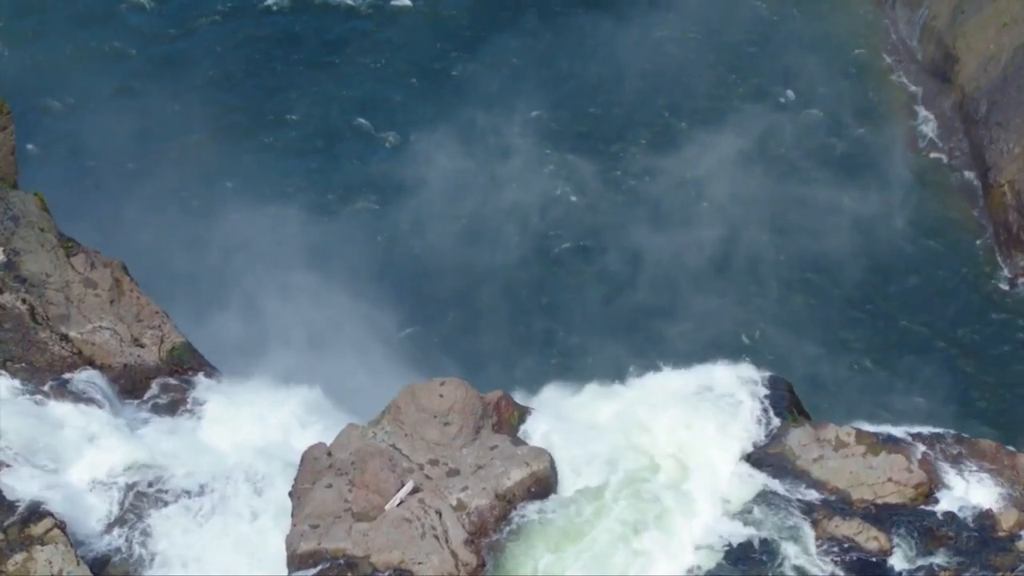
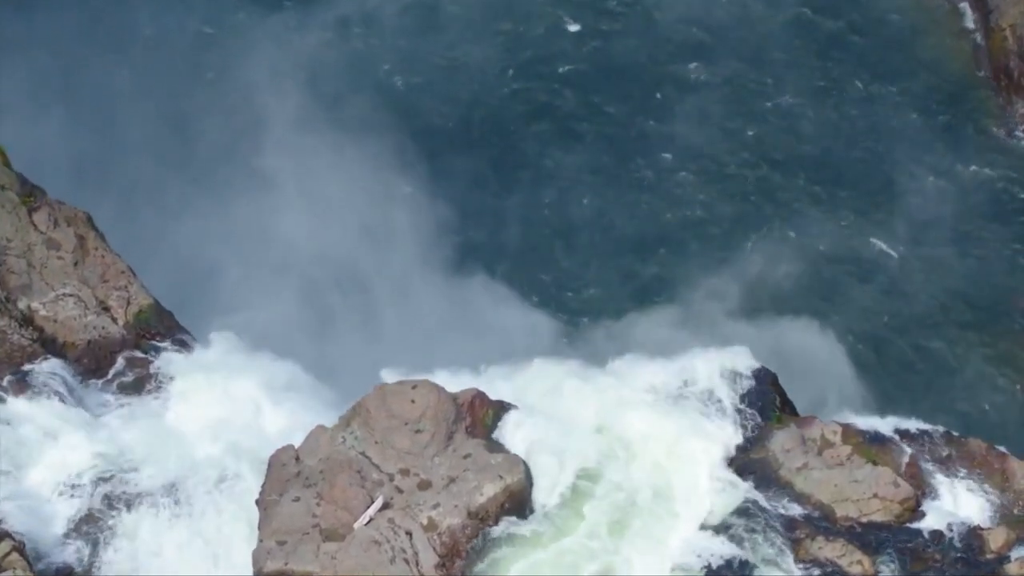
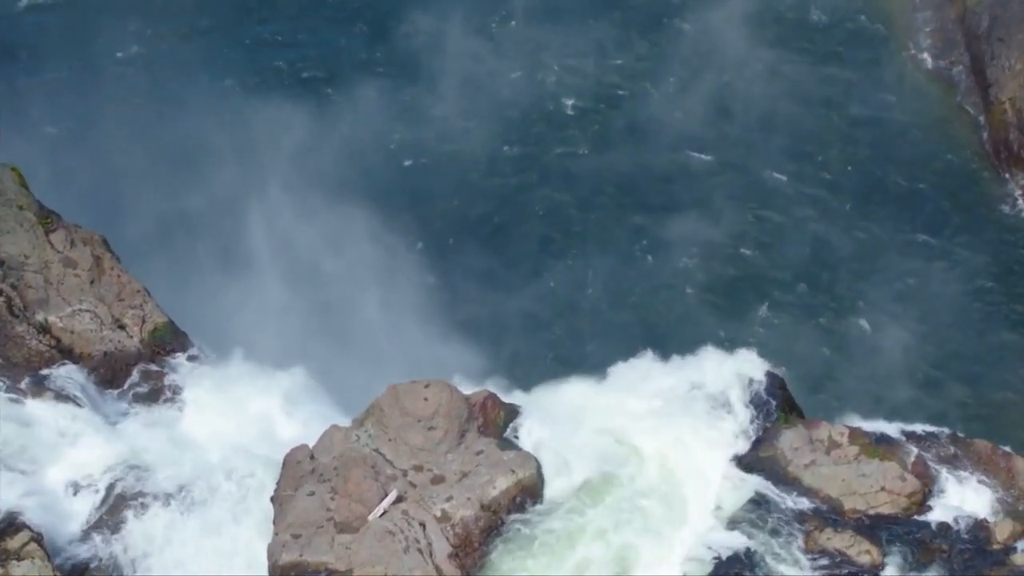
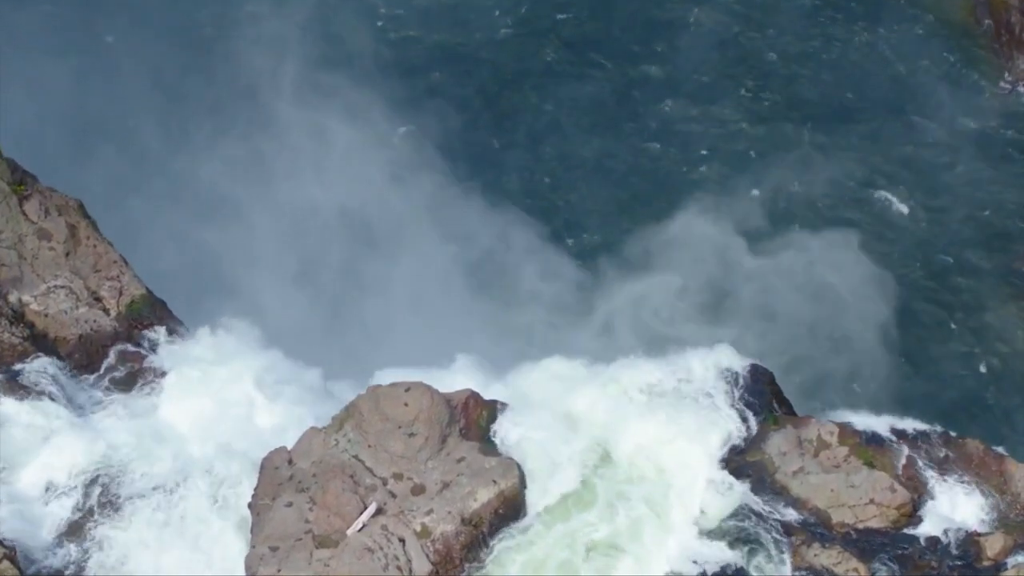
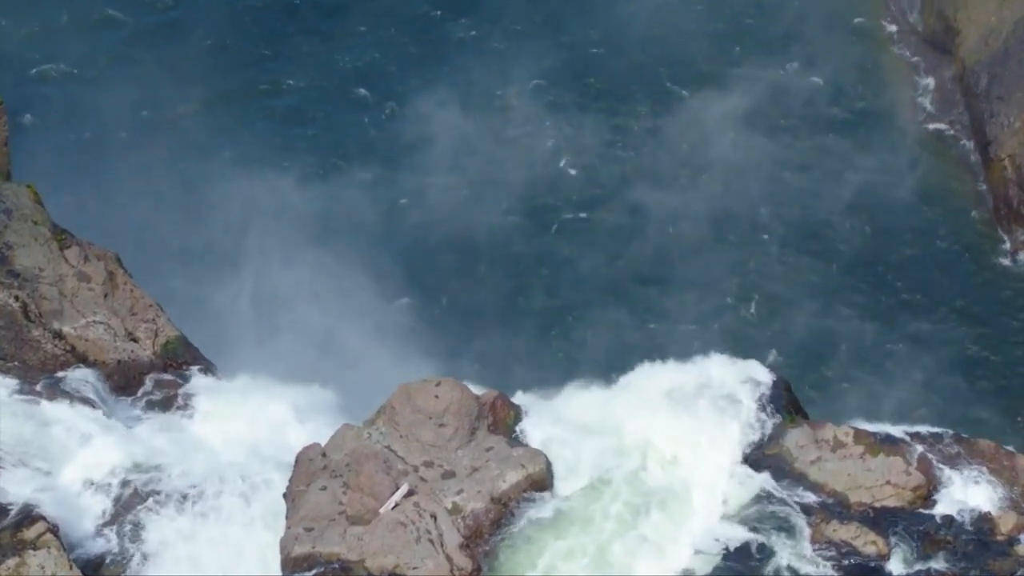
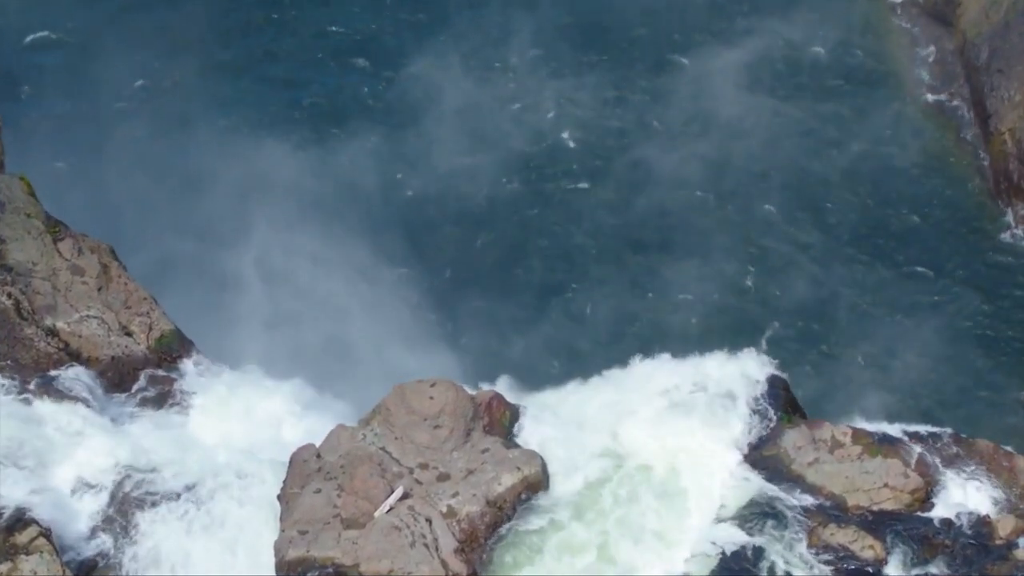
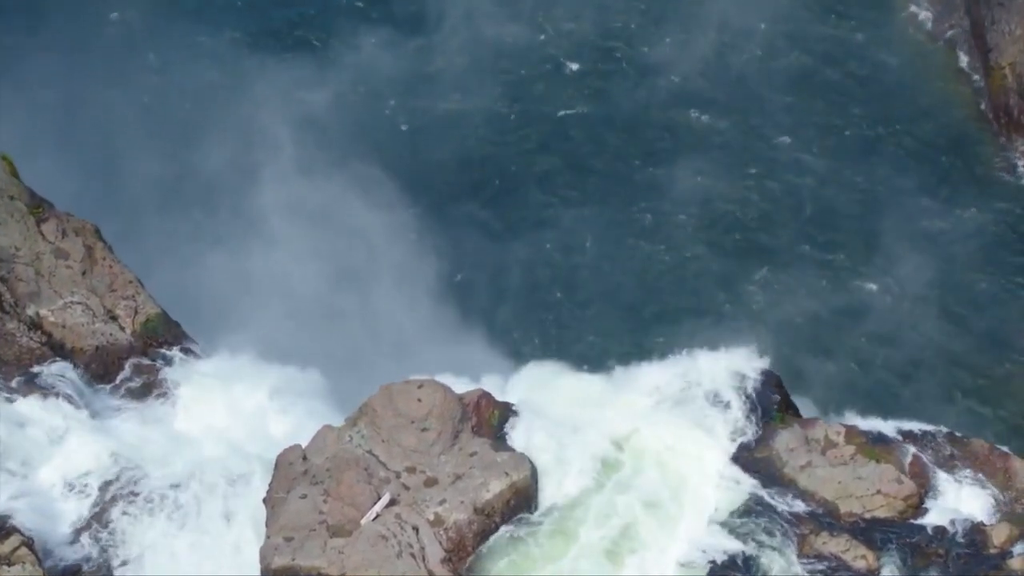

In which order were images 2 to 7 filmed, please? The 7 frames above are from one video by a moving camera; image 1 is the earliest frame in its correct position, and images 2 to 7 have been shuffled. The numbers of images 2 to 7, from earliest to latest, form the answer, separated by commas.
5, 6, 3, 7, 2, 4
